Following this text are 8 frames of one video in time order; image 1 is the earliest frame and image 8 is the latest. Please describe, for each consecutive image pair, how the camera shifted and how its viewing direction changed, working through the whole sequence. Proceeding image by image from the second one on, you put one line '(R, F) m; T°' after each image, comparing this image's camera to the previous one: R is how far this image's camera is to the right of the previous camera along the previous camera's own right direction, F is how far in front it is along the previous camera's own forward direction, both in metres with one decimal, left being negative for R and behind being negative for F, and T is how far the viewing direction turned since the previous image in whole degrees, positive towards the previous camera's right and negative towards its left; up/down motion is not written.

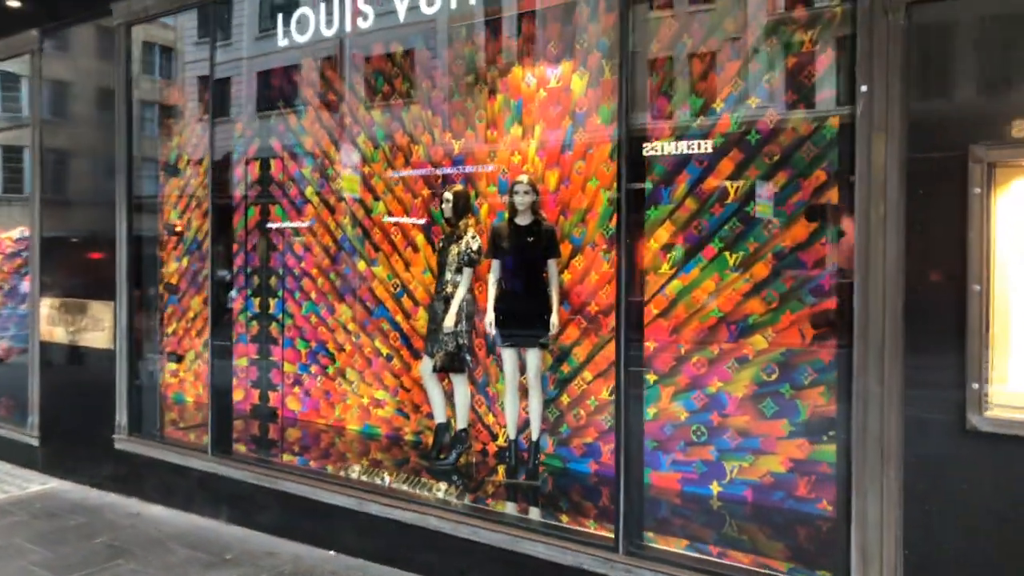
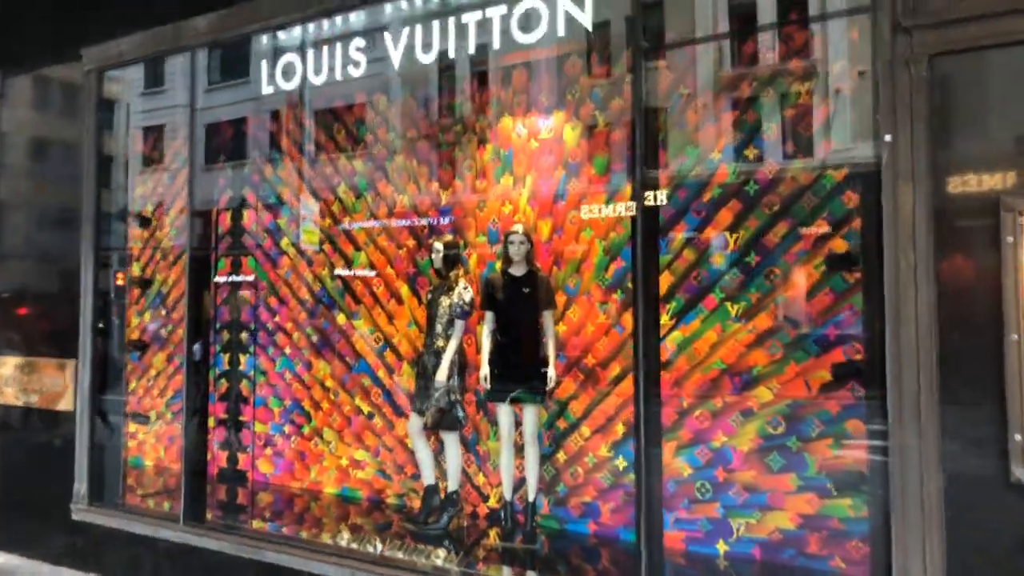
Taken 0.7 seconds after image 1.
(-0.2, +0.1) m; +4°
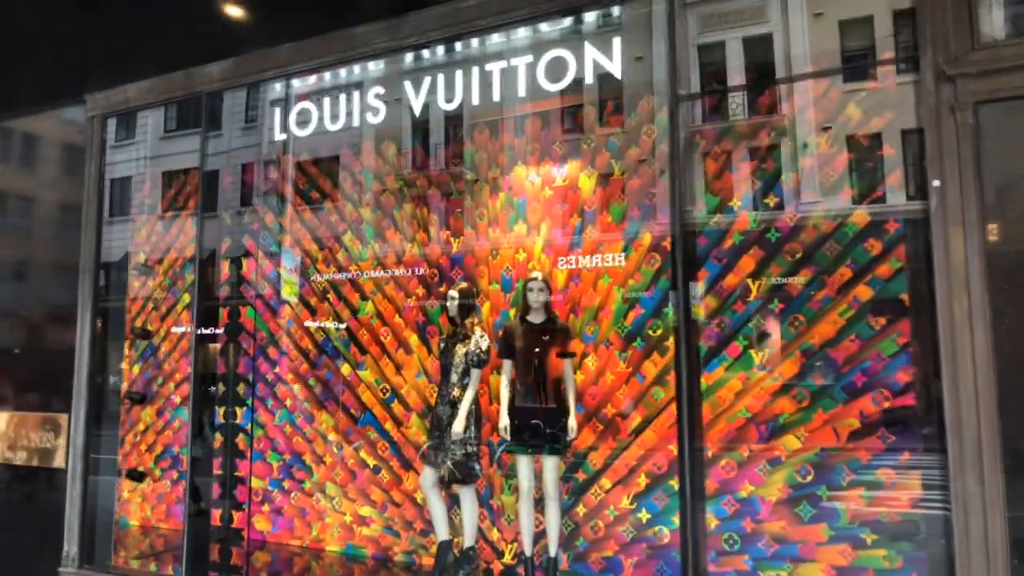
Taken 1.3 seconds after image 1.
(-0.3, +0.1) m; +2°
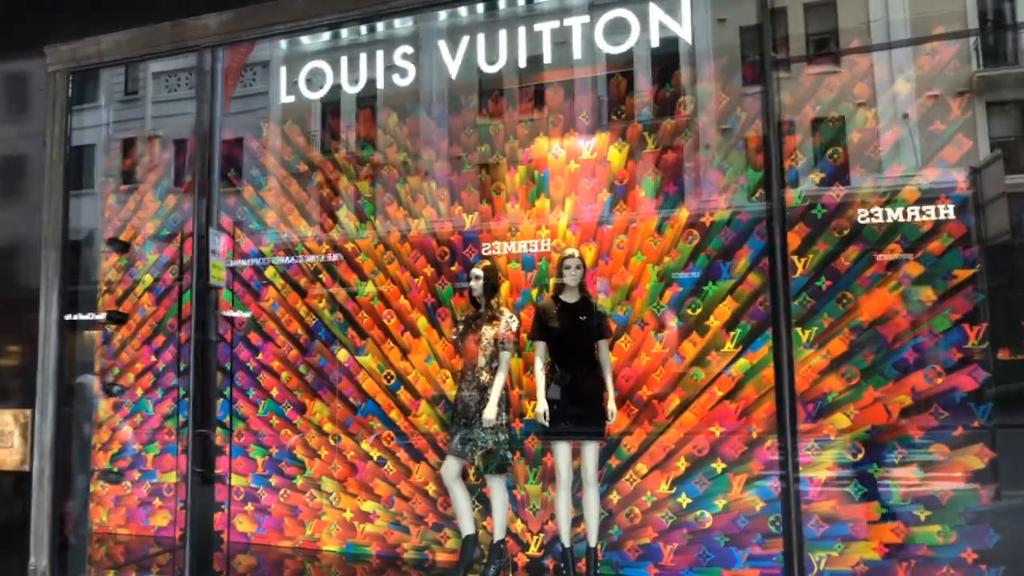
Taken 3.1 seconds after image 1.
(-0.7, +0.3) m; +7°
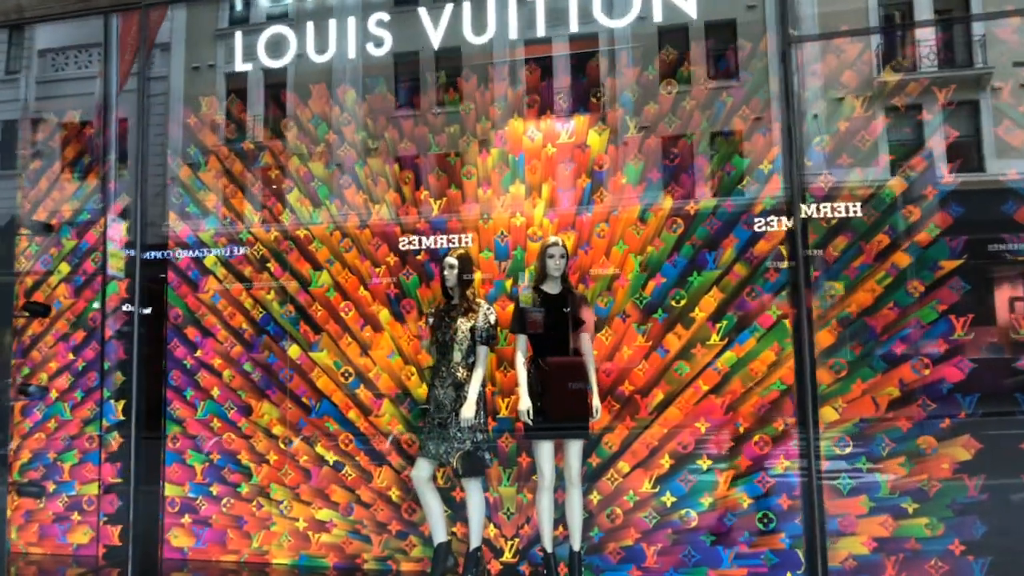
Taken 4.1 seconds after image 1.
(-0.3, +0.3) m; +7°
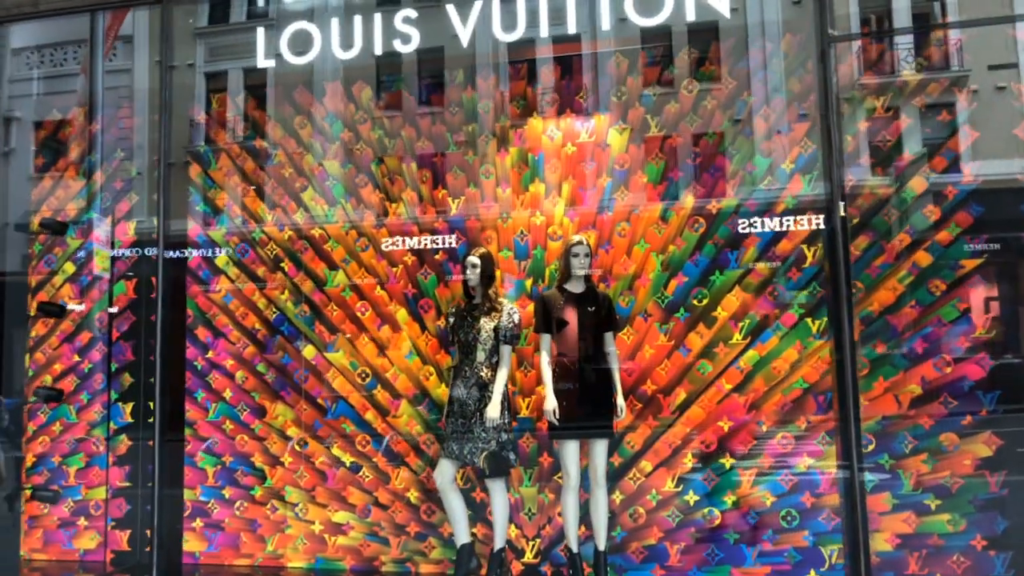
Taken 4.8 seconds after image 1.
(-0.2, 0.0) m; +2°
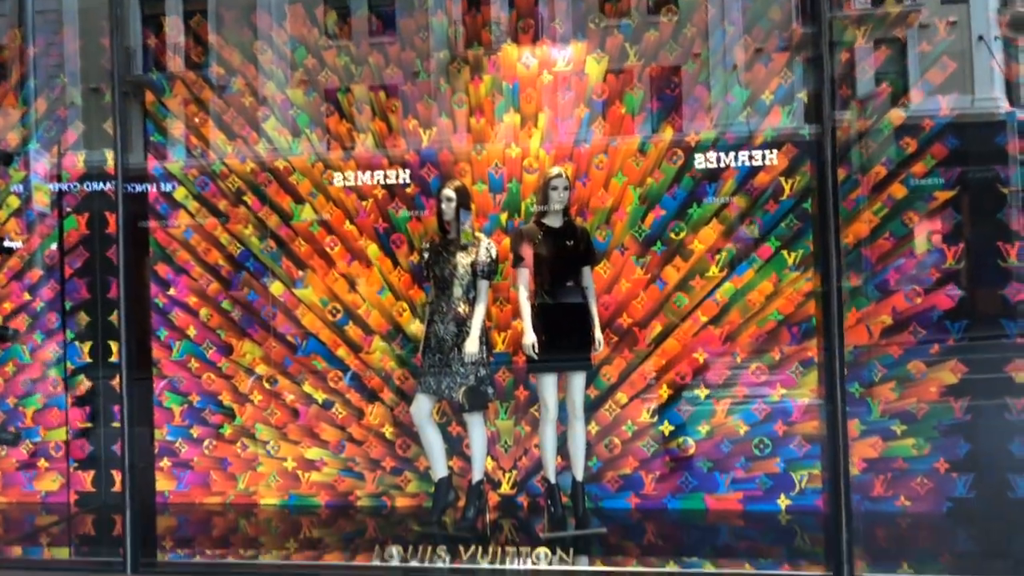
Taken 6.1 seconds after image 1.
(-0.1, +0.1) m; +4°
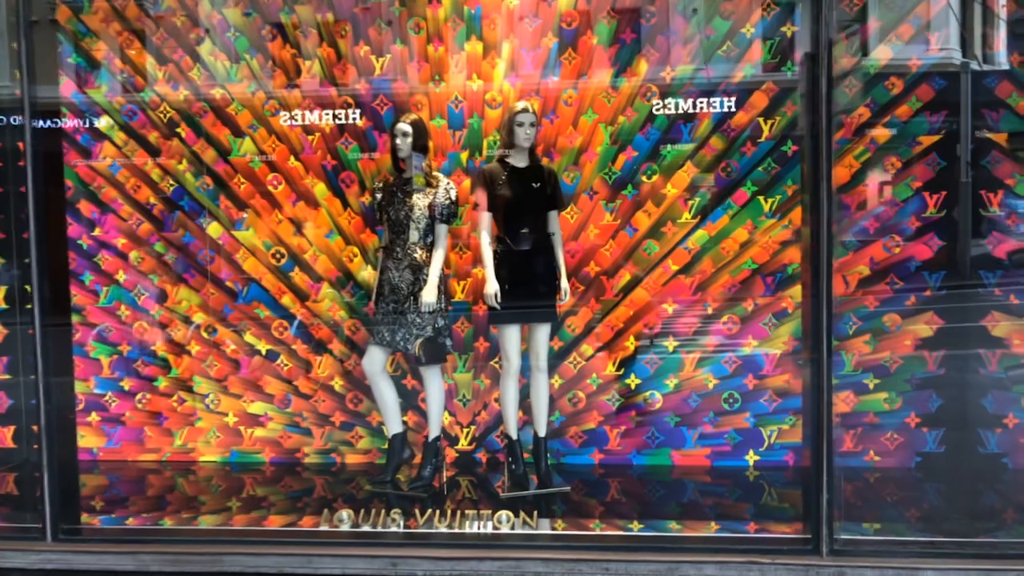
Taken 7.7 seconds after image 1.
(0.0, +0.3) m; +4°
